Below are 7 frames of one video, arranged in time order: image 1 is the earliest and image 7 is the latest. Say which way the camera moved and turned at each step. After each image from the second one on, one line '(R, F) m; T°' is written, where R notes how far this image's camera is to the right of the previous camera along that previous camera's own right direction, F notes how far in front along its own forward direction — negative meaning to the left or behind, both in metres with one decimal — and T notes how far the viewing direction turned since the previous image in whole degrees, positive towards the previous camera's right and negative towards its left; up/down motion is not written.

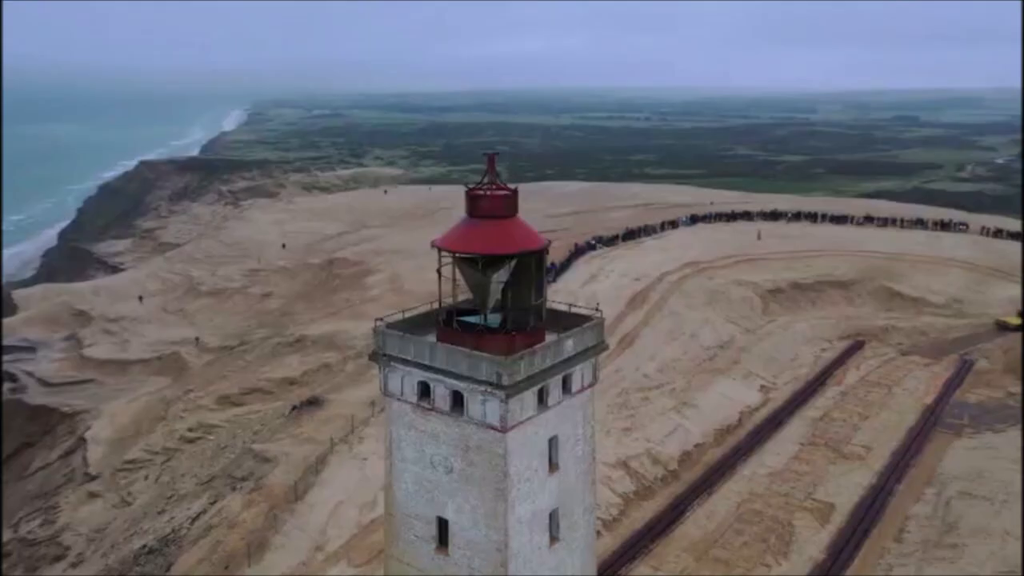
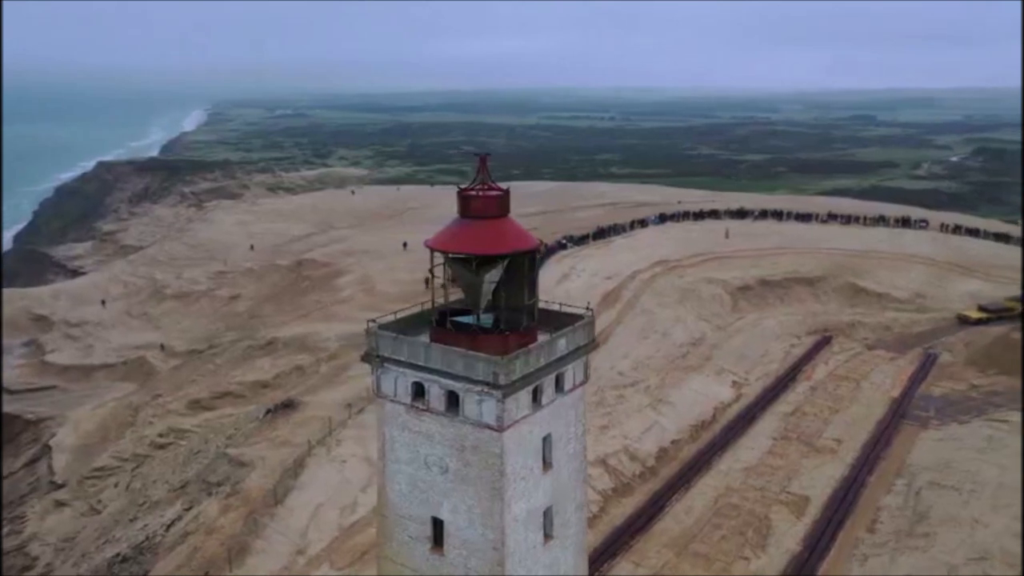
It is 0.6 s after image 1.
(-0.4, -0.1) m; +2°
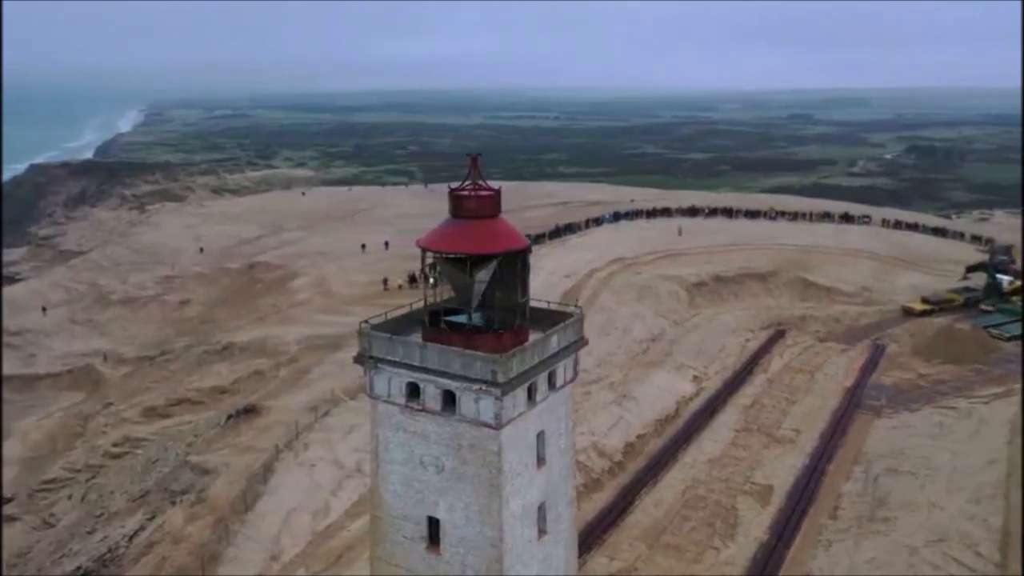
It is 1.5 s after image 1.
(-0.6, -0.1) m; +4°
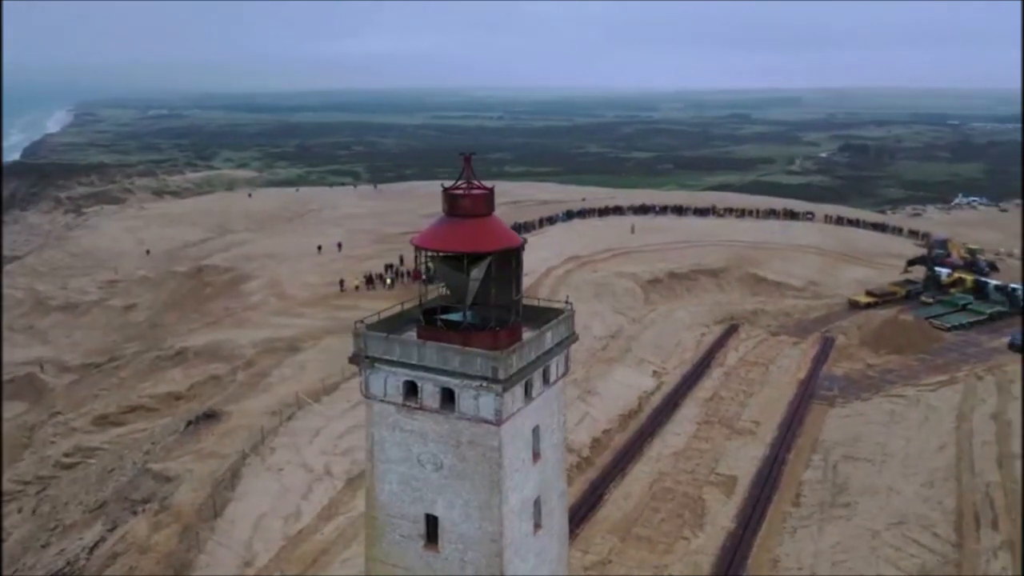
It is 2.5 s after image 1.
(-0.7, -0.1) m; +4°
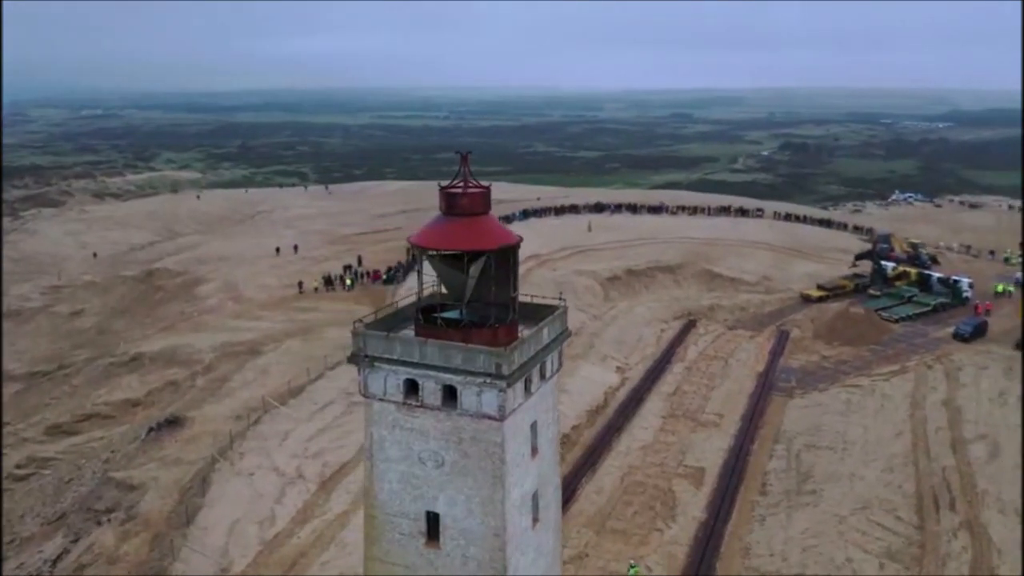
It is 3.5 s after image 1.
(-0.7, -0.1) m; +4°
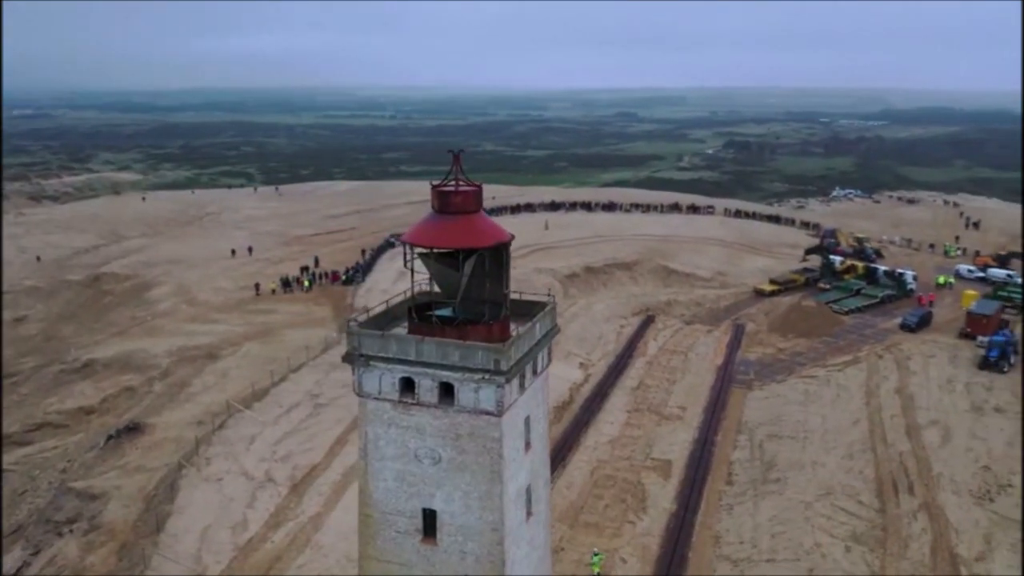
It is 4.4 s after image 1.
(-0.6, -0.1) m; +4°
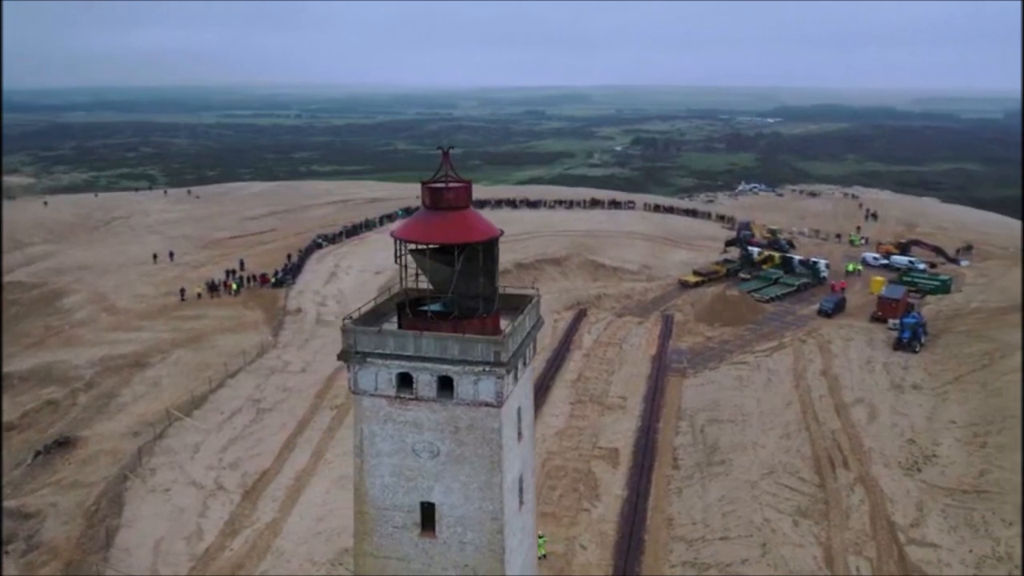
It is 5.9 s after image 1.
(-1.1, -0.2) m; +6°
